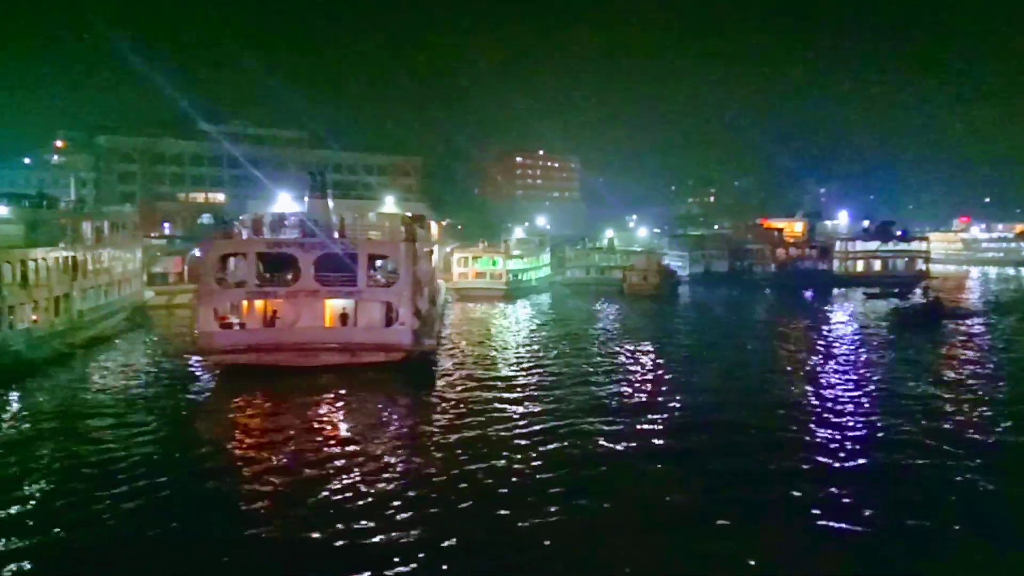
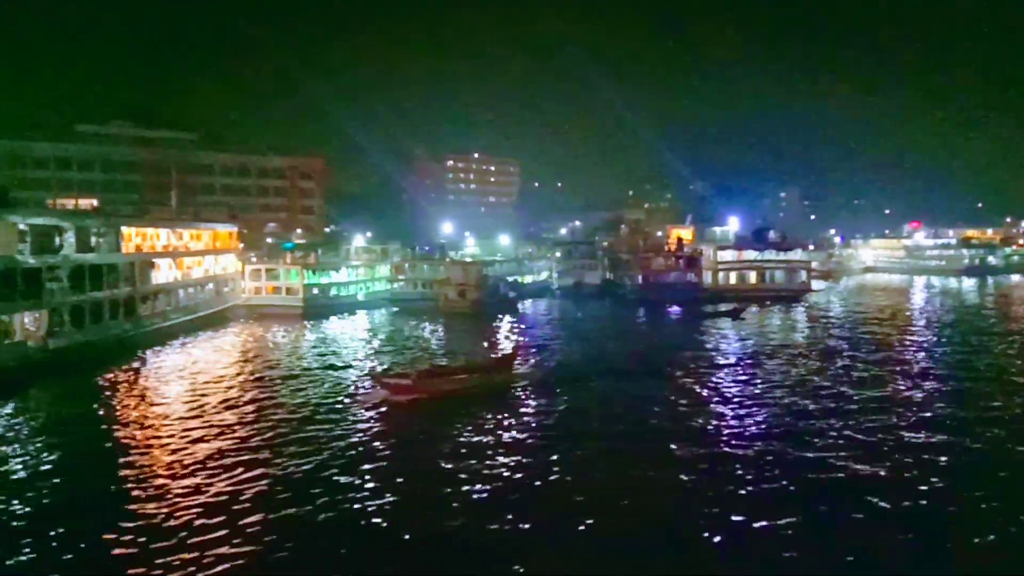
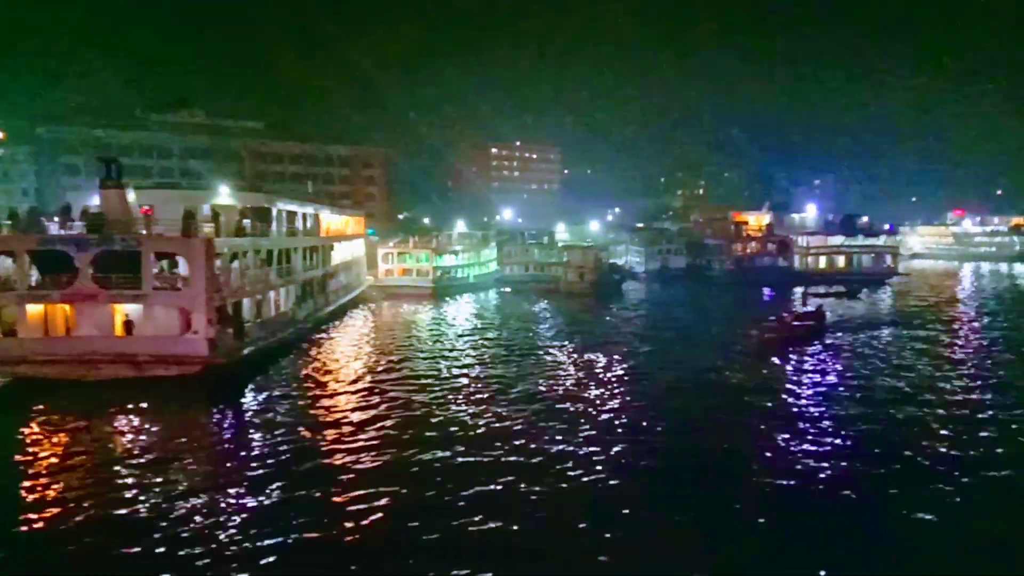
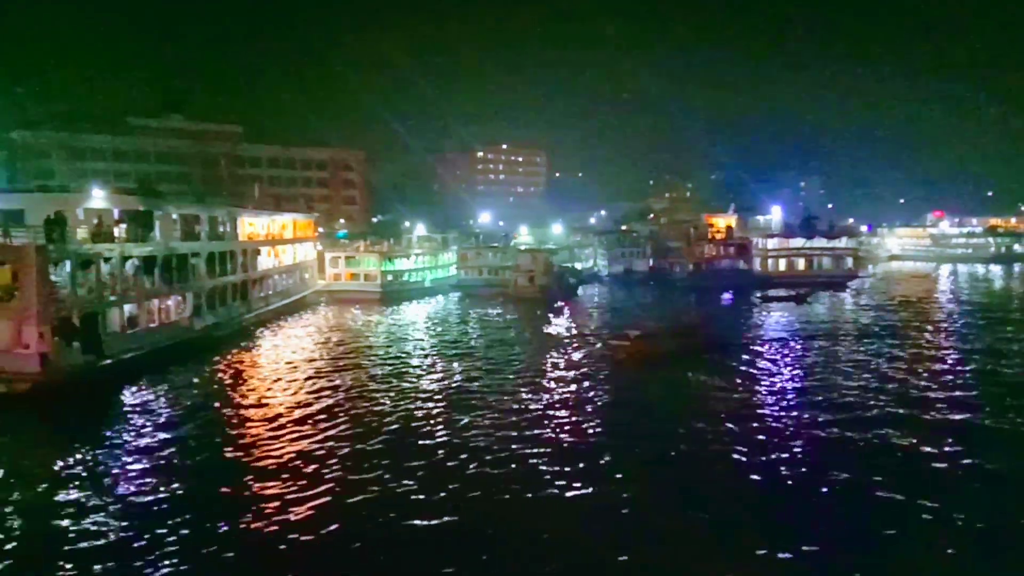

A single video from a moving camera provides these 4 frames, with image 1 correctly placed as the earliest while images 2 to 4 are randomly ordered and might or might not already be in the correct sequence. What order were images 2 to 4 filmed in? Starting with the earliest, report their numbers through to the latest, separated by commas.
3, 4, 2
